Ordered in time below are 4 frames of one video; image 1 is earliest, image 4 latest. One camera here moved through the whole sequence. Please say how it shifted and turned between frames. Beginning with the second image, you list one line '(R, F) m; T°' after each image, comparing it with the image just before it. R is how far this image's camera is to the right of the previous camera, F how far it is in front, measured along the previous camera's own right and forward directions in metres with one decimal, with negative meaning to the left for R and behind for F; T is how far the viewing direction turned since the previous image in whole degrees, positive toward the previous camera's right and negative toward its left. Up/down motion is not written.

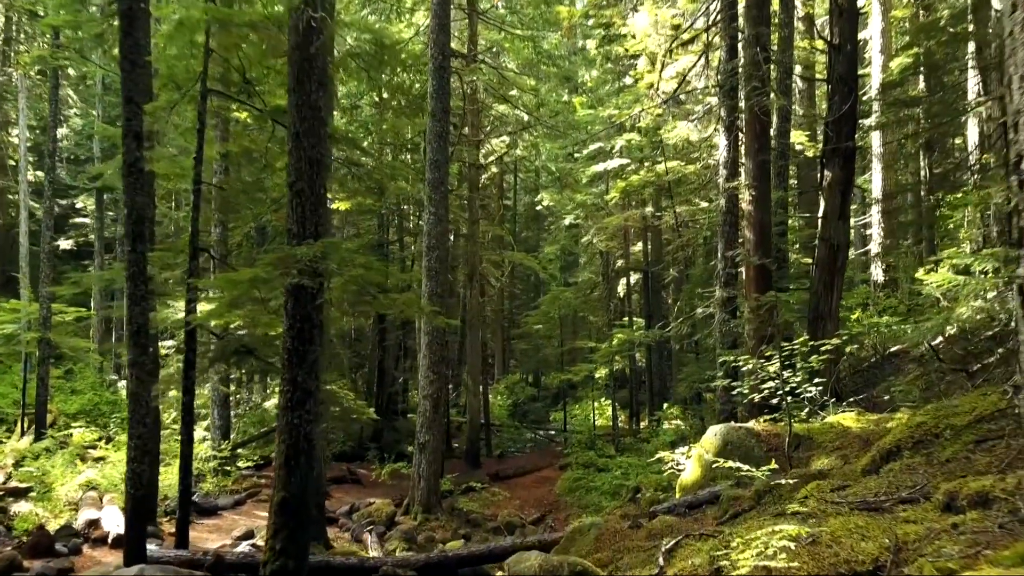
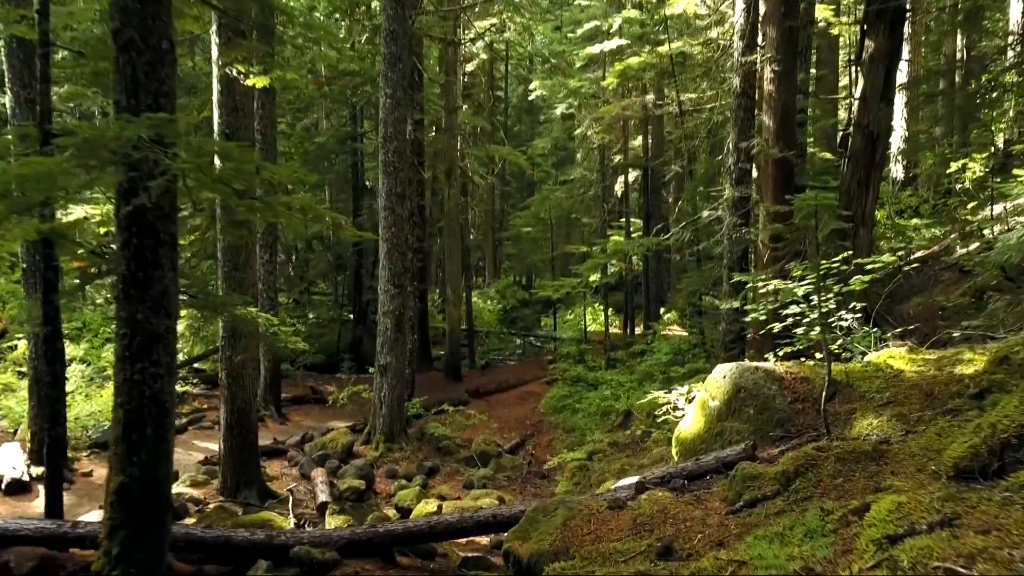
(+0.4, +1.8) m; 0°
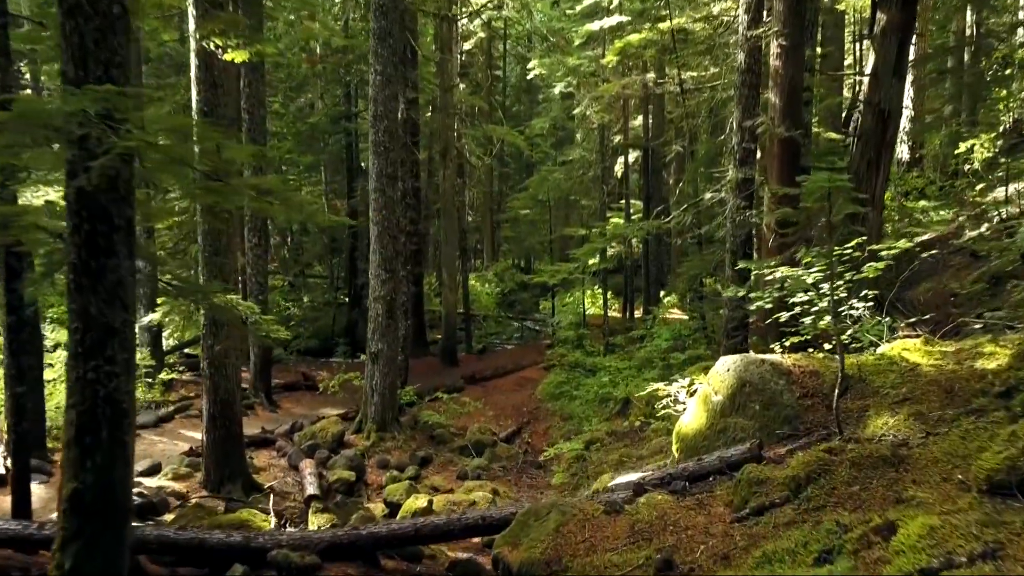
(+0.1, +0.3) m; 0°
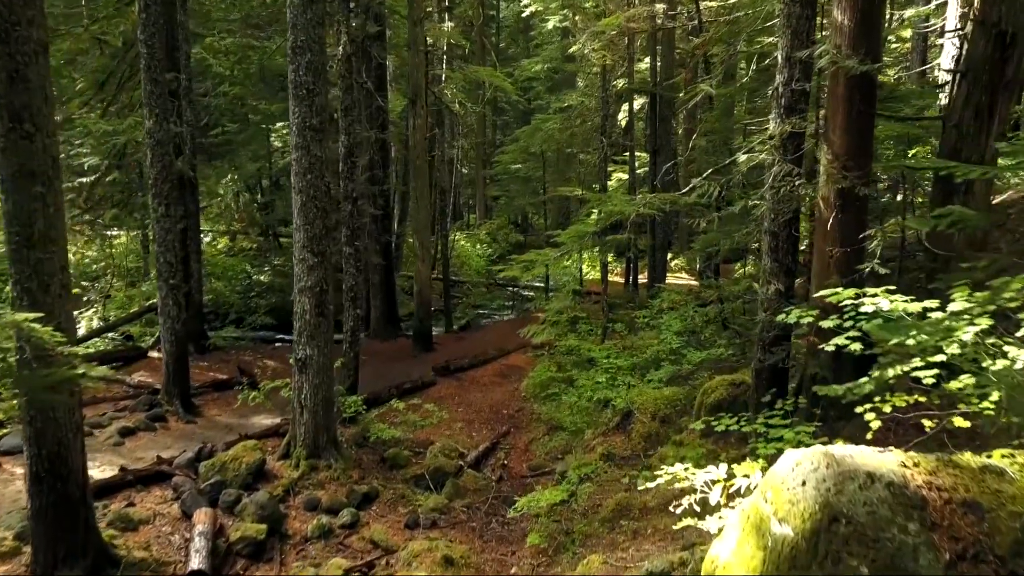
(+0.4, +2.4) m; 0°
